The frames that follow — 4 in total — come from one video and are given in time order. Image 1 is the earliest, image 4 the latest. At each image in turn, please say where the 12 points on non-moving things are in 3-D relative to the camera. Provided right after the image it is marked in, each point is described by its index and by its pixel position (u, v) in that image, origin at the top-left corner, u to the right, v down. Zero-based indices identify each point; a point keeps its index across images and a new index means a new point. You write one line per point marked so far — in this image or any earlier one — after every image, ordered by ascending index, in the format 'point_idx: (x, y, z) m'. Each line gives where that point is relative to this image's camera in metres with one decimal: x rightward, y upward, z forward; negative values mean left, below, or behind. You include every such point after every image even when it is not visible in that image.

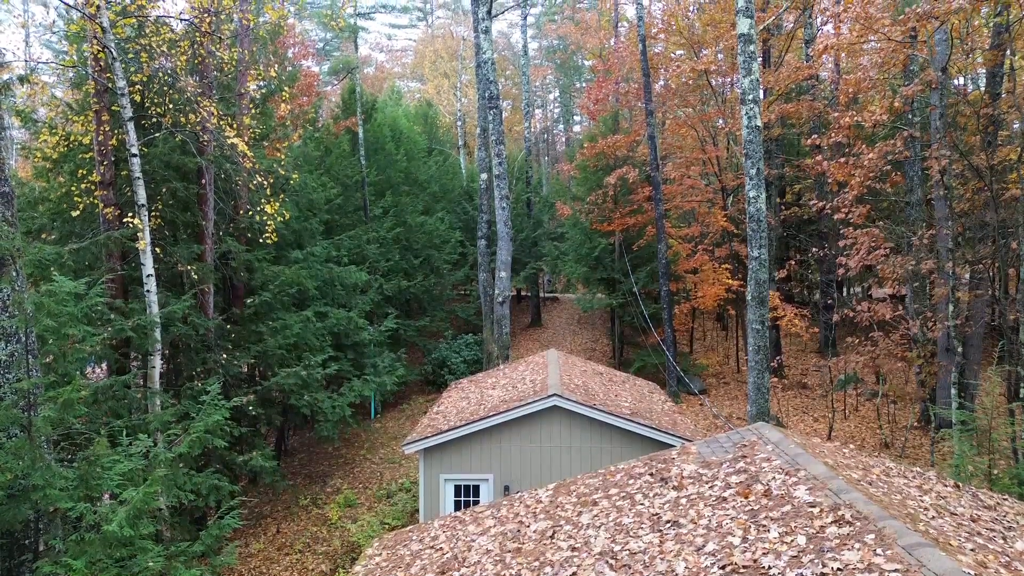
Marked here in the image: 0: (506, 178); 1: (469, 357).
0: (-0.2, +2.9, +17.9) m
1: (-1.1, -1.9, +18.5) m
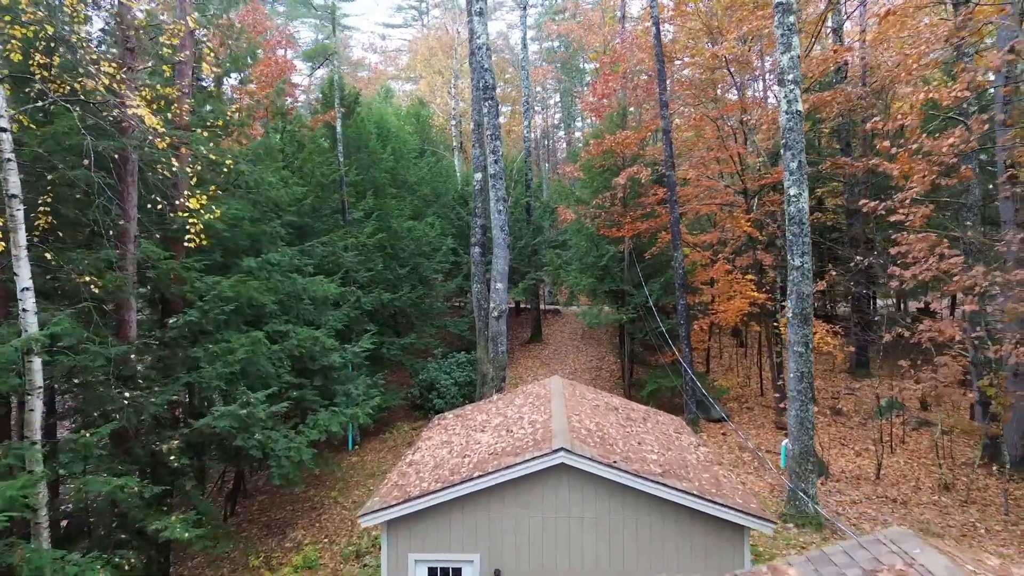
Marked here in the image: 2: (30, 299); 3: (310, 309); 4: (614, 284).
0: (-0.2, +2.6, +15.9) m
1: (-1.2, -2.2, +16.5) m
2: (-4.4, -0.1, +6.2) m
3: (-3.5, -0.4, +11.8) m
4: (+2.5, +0.1, +16.5) m
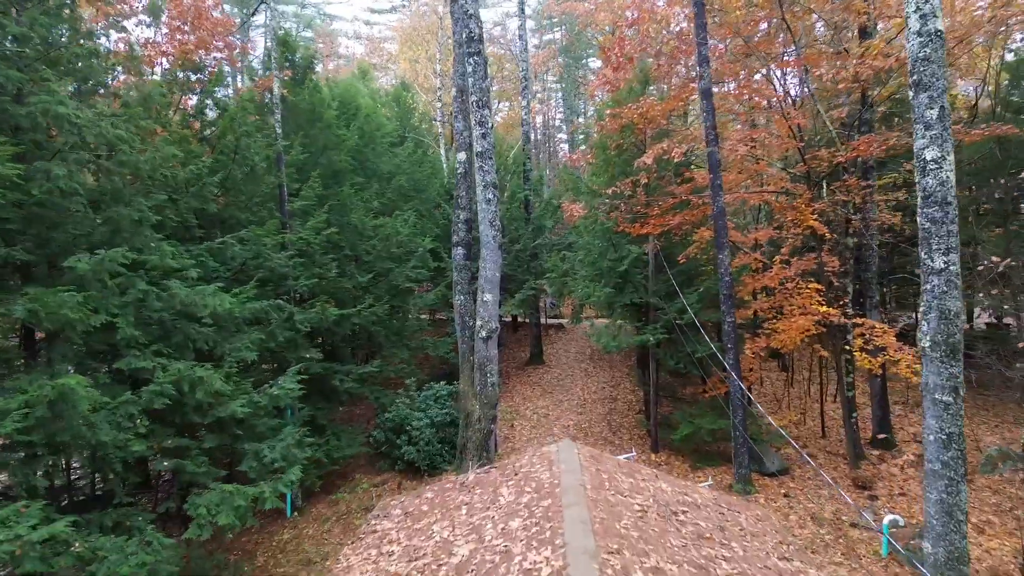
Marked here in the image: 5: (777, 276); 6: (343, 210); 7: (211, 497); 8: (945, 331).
0: (-0.4, +2.4, +12.2) m
1: (-1.4, -2.5, +12.7) m
2: (-4.5, -0.2, +2.4) m
3: (-3.6, -0.5, +8.0) m
4: (+2.3, -0.1, +12.8) m
5: (+4.8, +0.2, +12.2) m
6: (-3.3, +1.5, +13.2) m
7: (-3.1, -2.2, +7.0) m
8: (+4.4, -0.4, +6.8) m
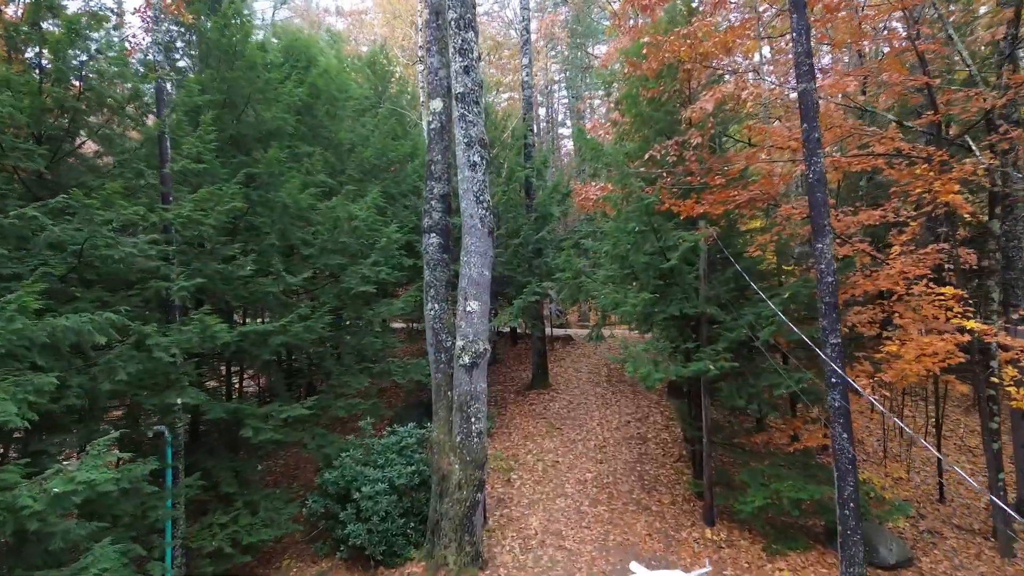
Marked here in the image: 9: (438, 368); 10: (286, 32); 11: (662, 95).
0: (-0.4, +2.3, +8.3) m
1: (-1.4, -2.5, +8.8) m
2: (-4.6, -0.2, -1.4) m
3: (-3.7, -0.6, +4.2) m
4: (+2.3, -0.2, +8.9) m
5: (+4.7, +0.2, +8.3) m
6: (-3.4, +1.5, +9.4) m
7: (-3.2, -2.2, +3.1) m
8: (+4.3, -0.4, +2.9) m
9: (-1.0, -1.1, +9.2) m
10: (-4.6, +5.3, +13.9) m
11: (+2.2, +2.8, +9.6) m
